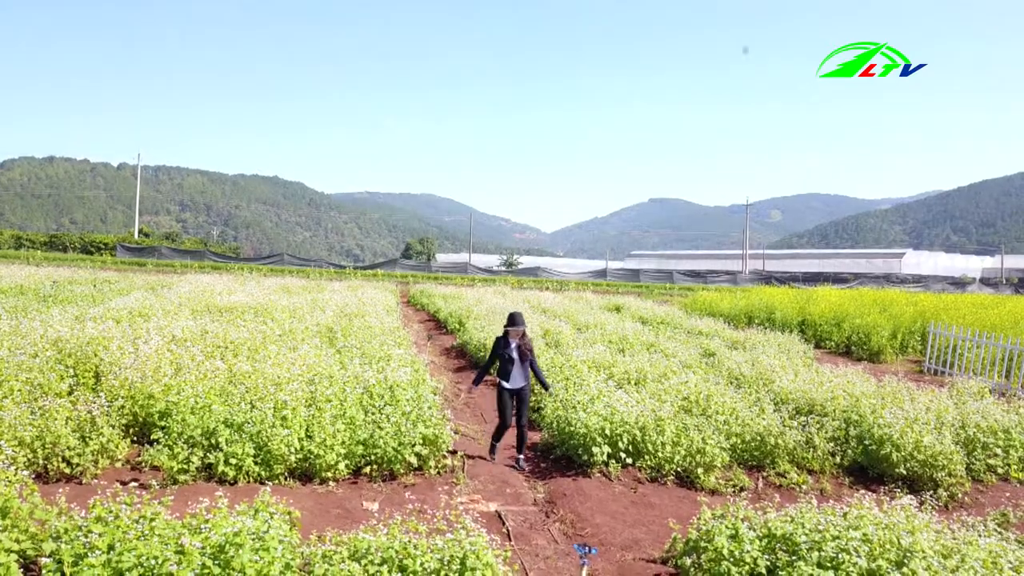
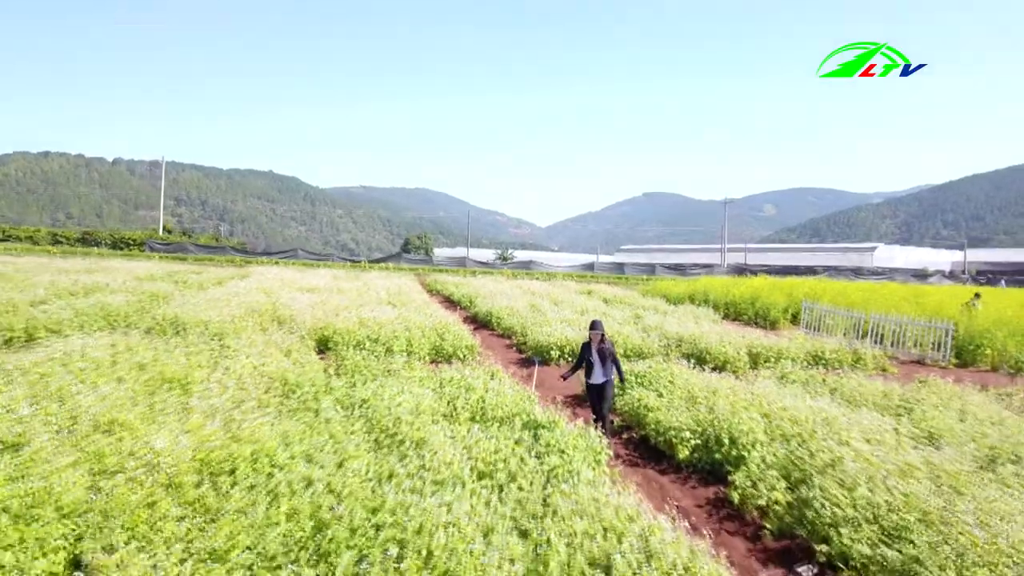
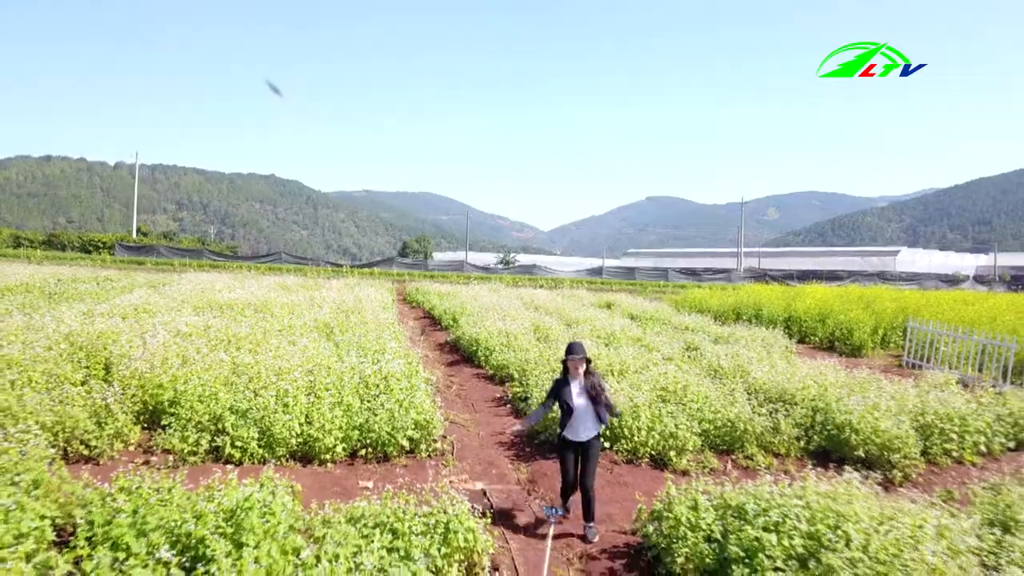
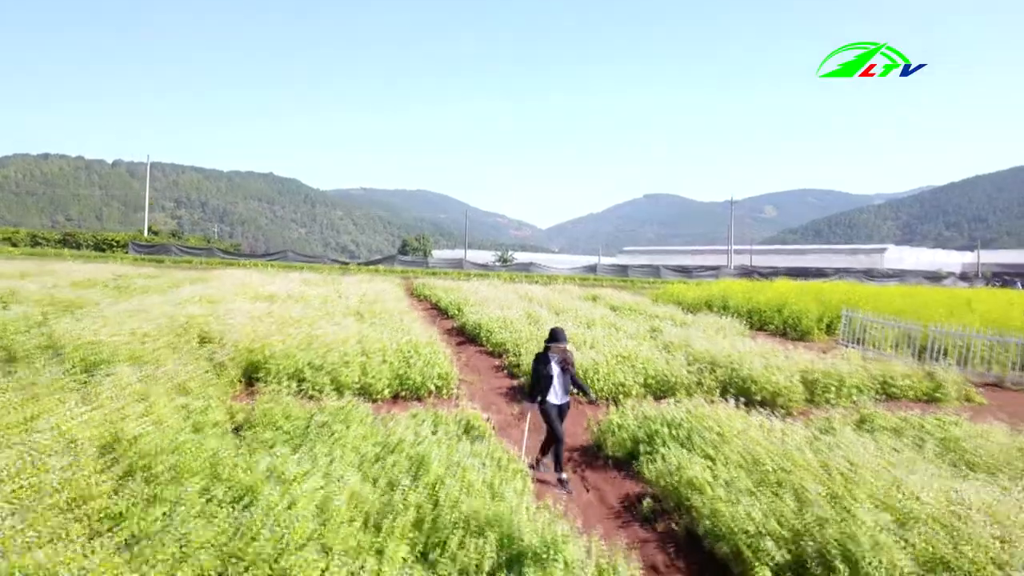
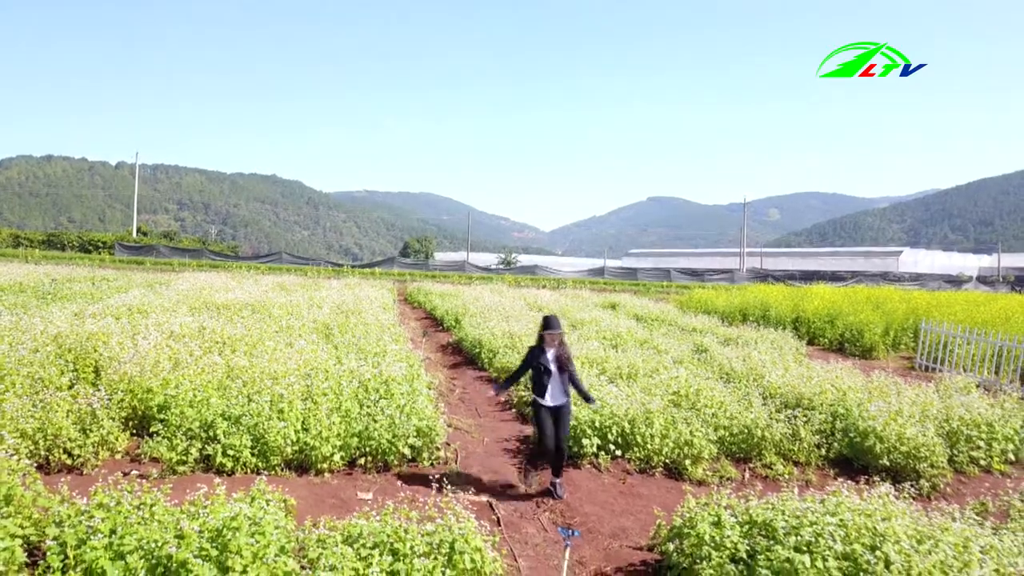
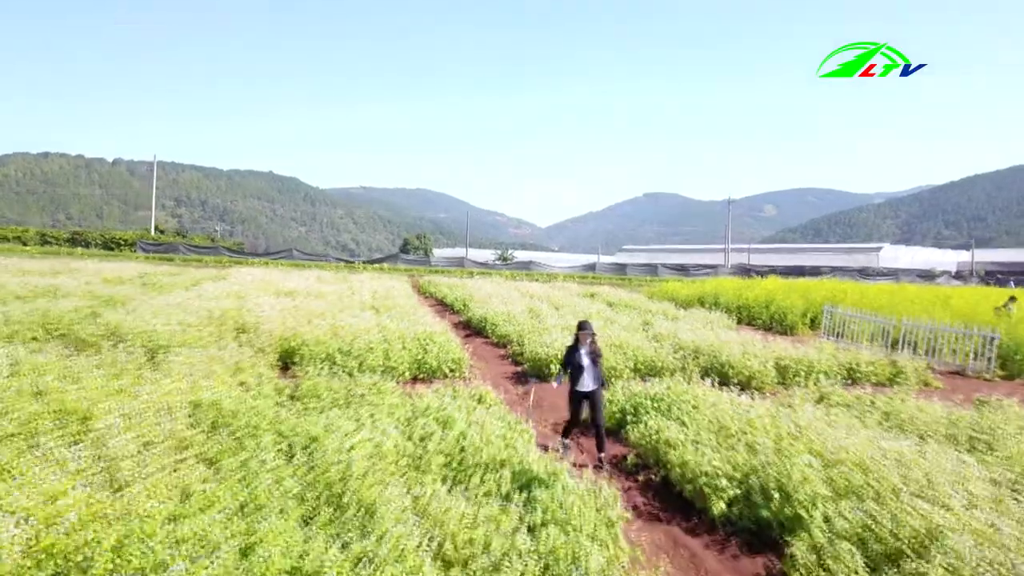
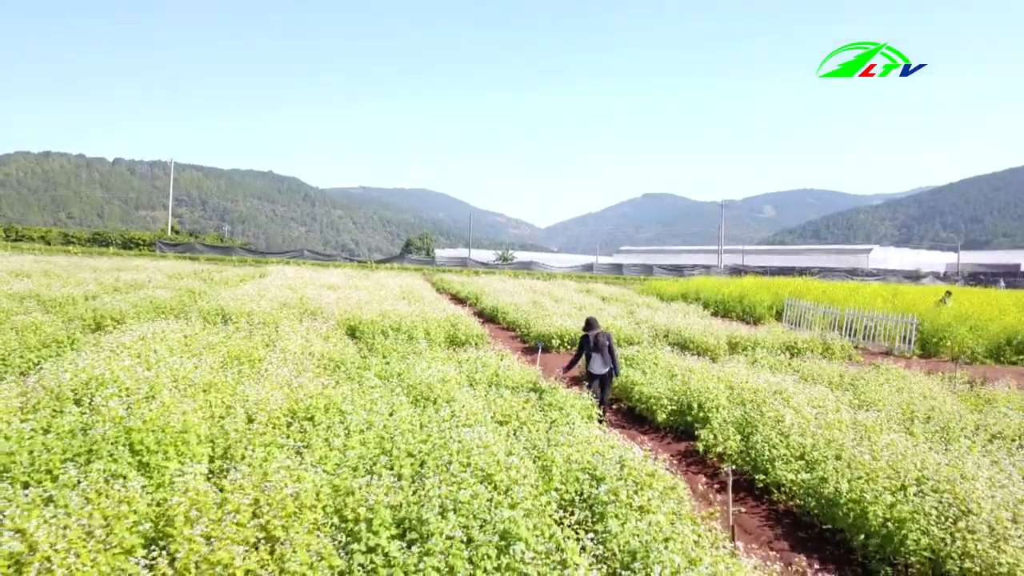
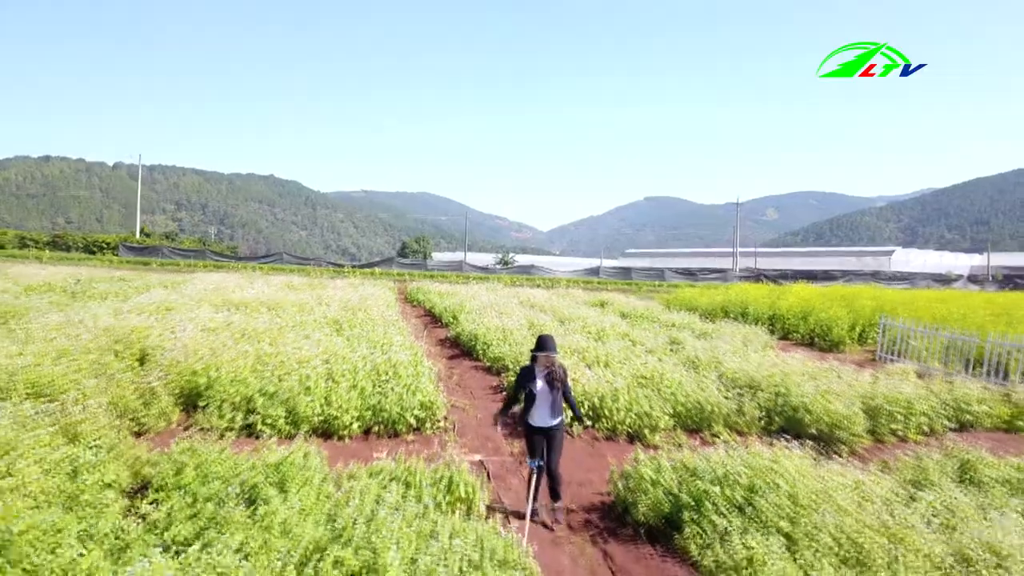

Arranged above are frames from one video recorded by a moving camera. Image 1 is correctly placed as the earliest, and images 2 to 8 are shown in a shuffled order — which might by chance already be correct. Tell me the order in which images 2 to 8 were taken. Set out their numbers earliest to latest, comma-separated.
5, 3, 8, 4, 6, 2, 7
